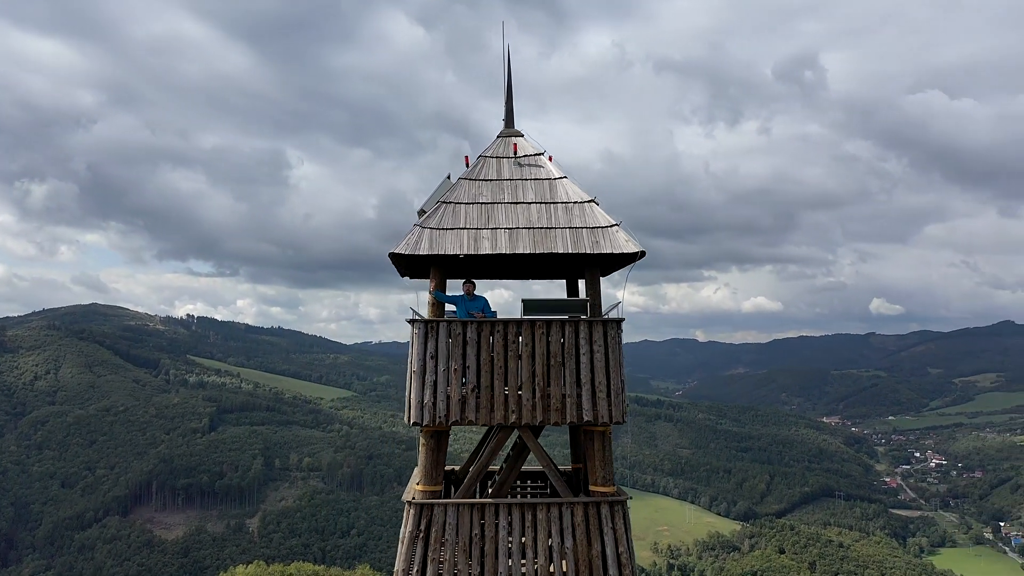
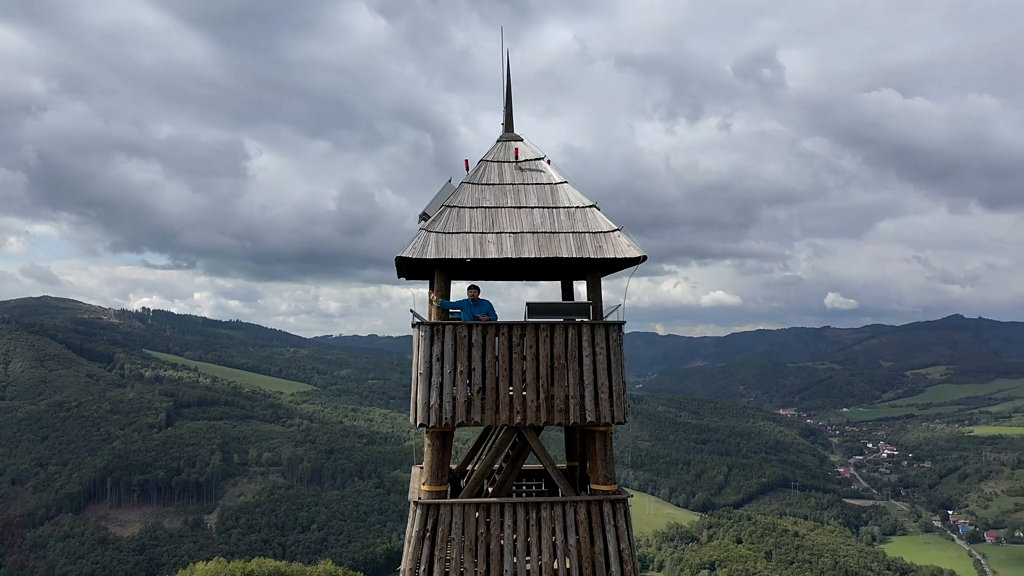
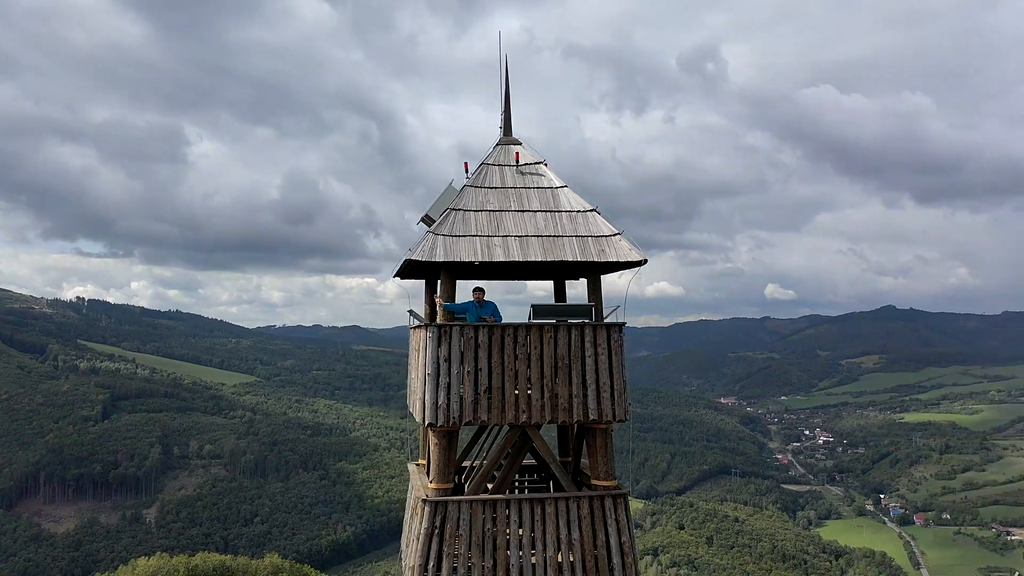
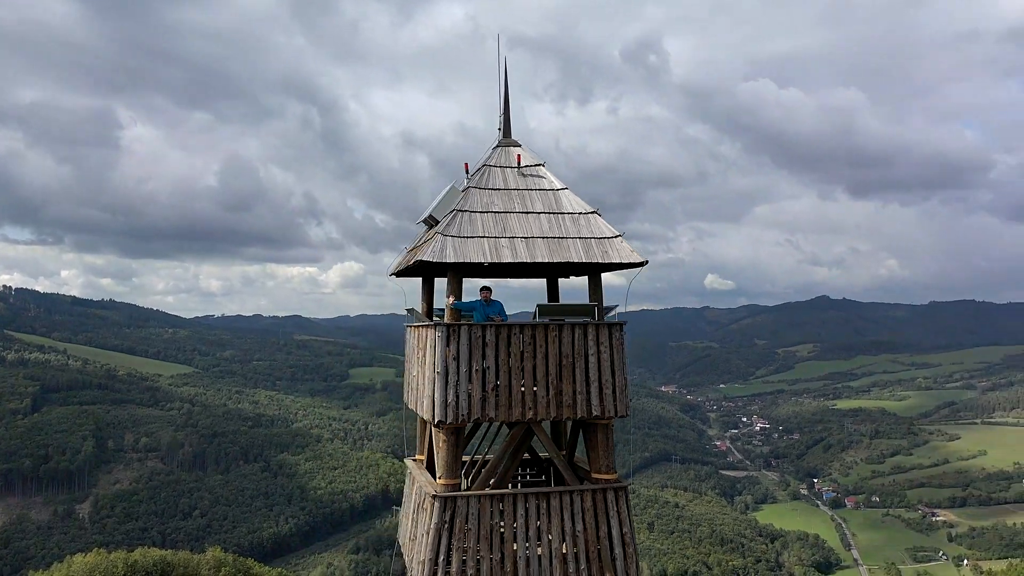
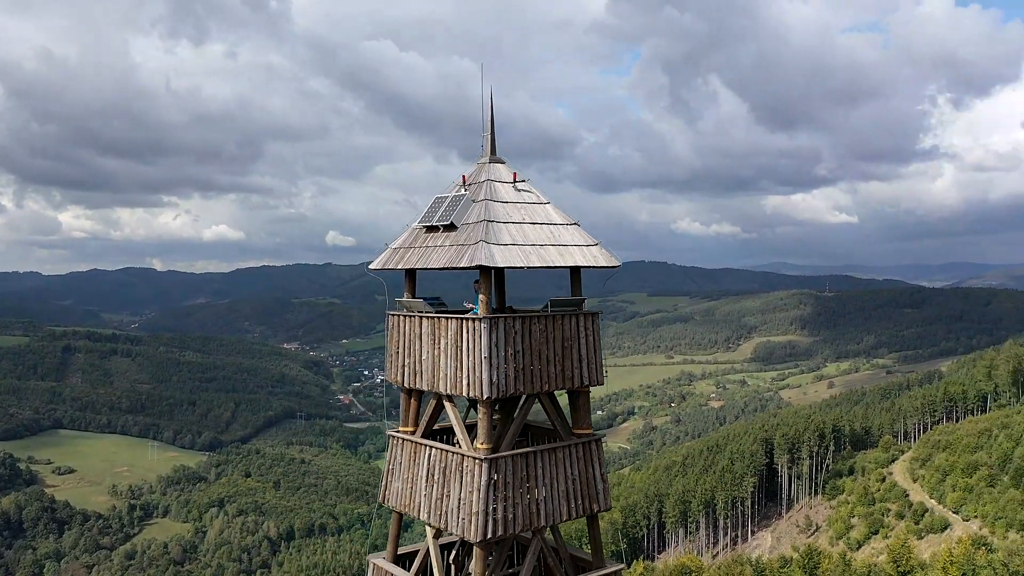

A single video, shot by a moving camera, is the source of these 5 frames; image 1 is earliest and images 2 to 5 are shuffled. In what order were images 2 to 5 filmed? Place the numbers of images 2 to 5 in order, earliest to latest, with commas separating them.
2, 3, 4, 5
